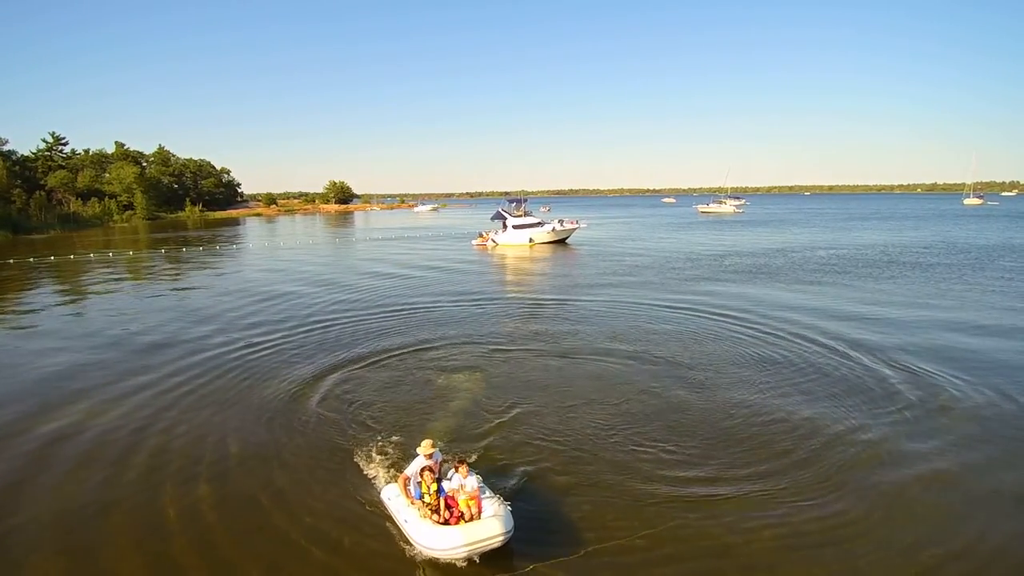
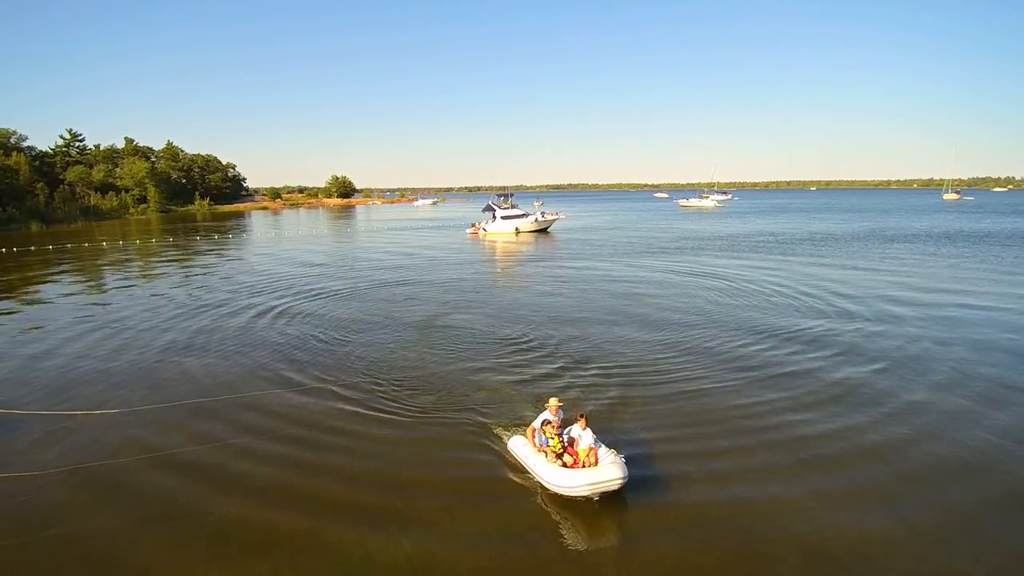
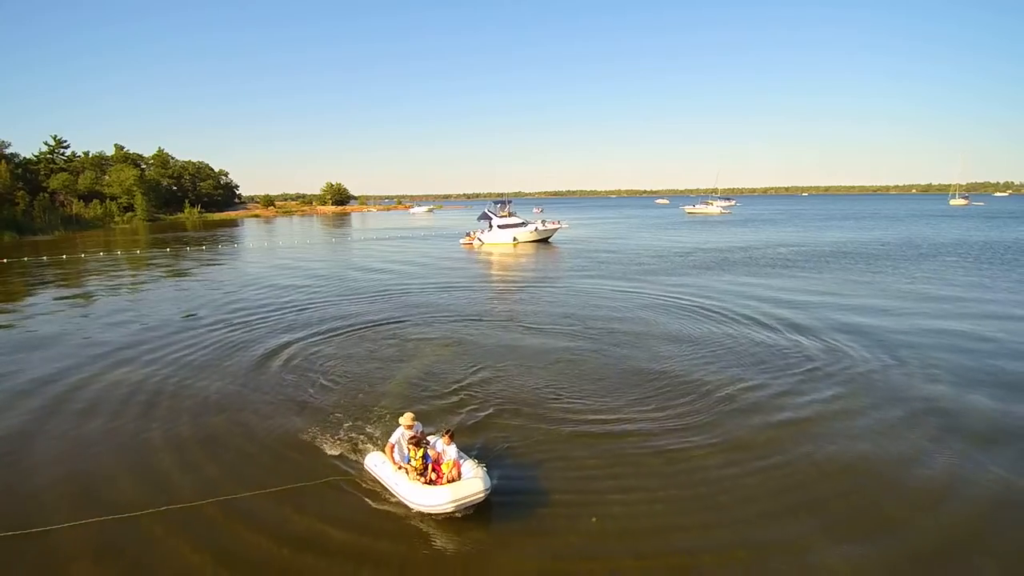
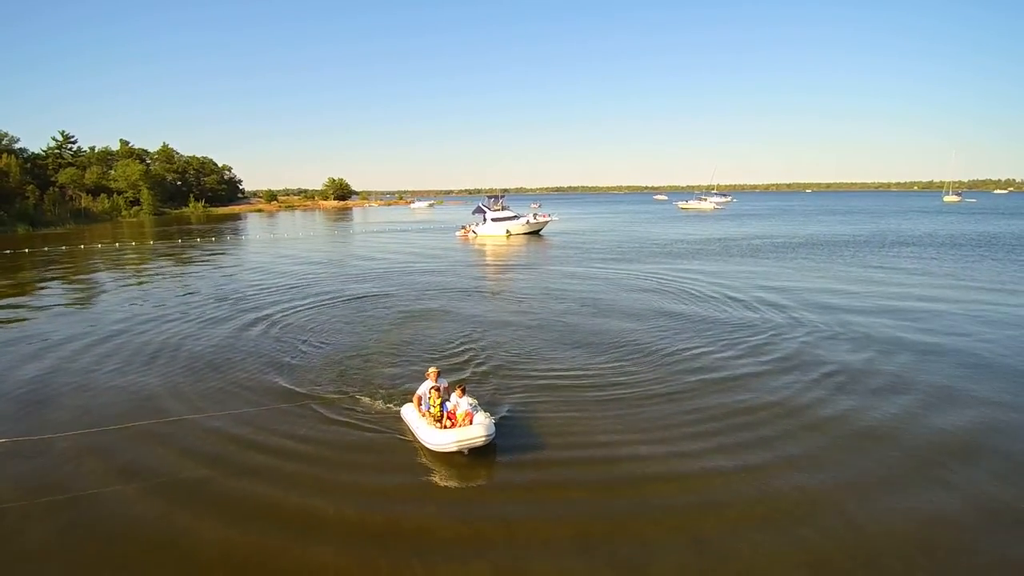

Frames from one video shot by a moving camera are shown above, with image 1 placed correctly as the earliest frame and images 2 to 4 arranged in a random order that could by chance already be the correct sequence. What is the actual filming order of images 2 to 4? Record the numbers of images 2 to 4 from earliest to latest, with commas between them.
3, 4, 2
